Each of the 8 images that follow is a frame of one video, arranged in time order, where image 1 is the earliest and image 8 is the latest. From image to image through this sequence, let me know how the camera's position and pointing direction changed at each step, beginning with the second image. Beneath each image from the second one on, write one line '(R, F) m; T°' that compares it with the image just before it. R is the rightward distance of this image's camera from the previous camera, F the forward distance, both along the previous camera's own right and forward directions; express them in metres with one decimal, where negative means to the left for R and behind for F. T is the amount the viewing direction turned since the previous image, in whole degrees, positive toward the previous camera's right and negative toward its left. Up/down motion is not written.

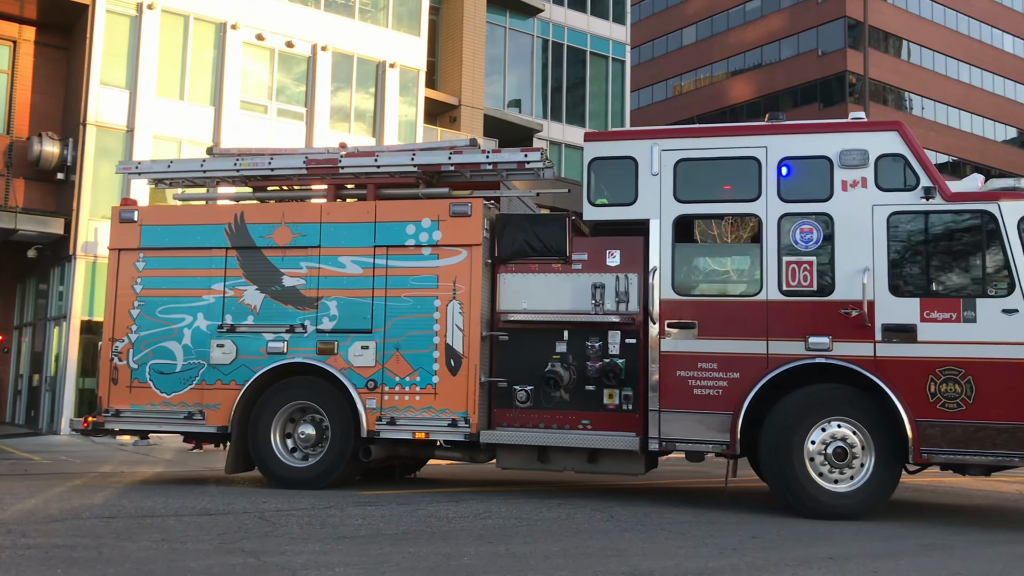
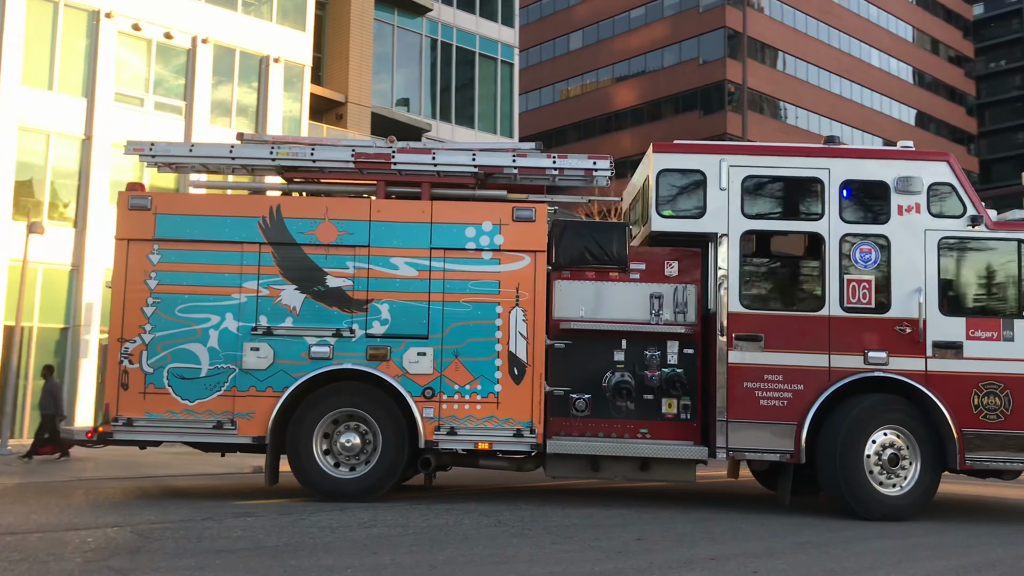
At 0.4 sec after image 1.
(-0.3, +0.2) m; +7°
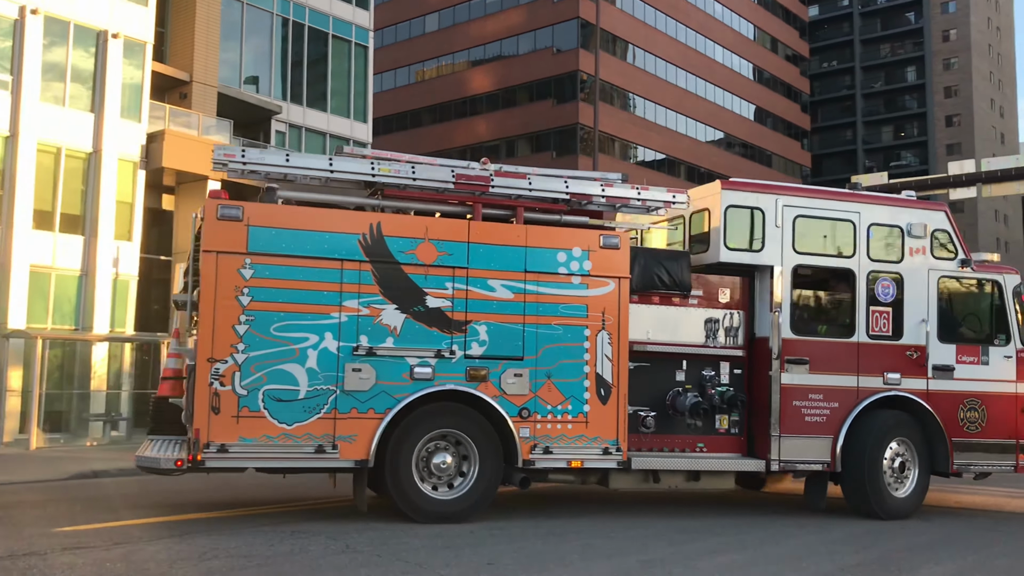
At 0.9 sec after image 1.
(-0.3, +0.1) m; +9°
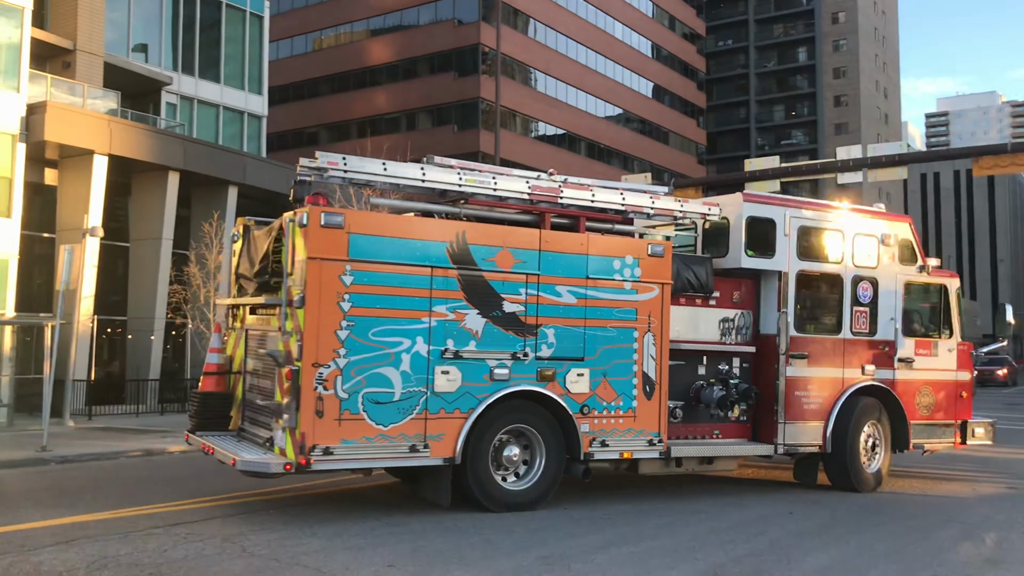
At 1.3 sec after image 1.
(-0.2, -0.1) m; +6°
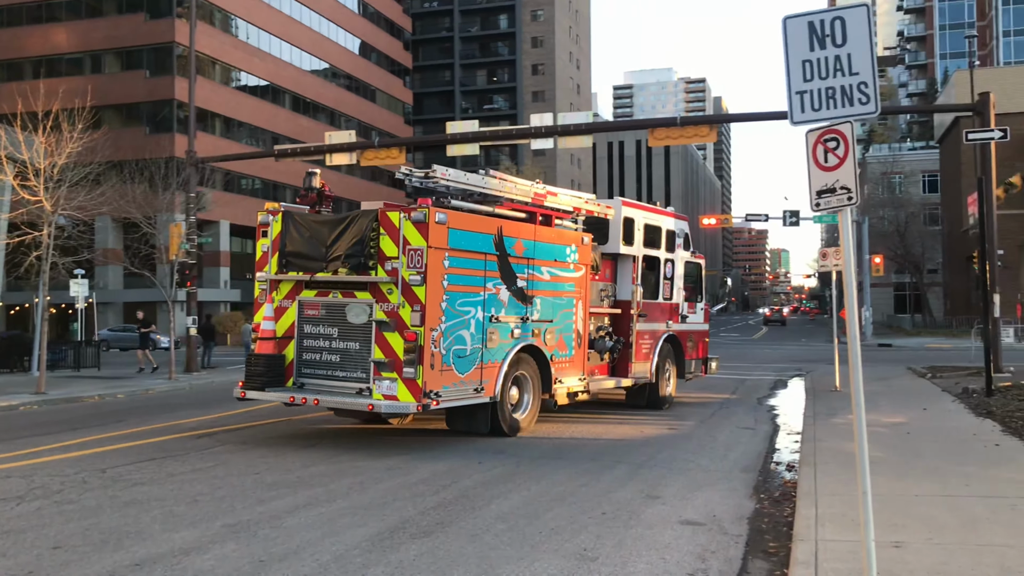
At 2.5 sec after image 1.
(-0.2, -0.2) m; +17°
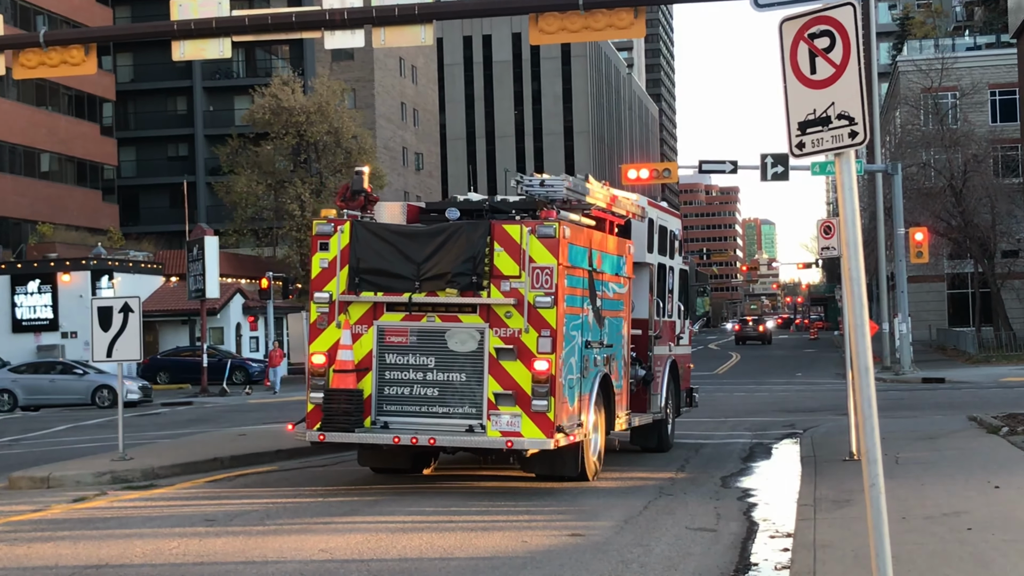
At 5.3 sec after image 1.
(+3.3, +16.3) m; +4°
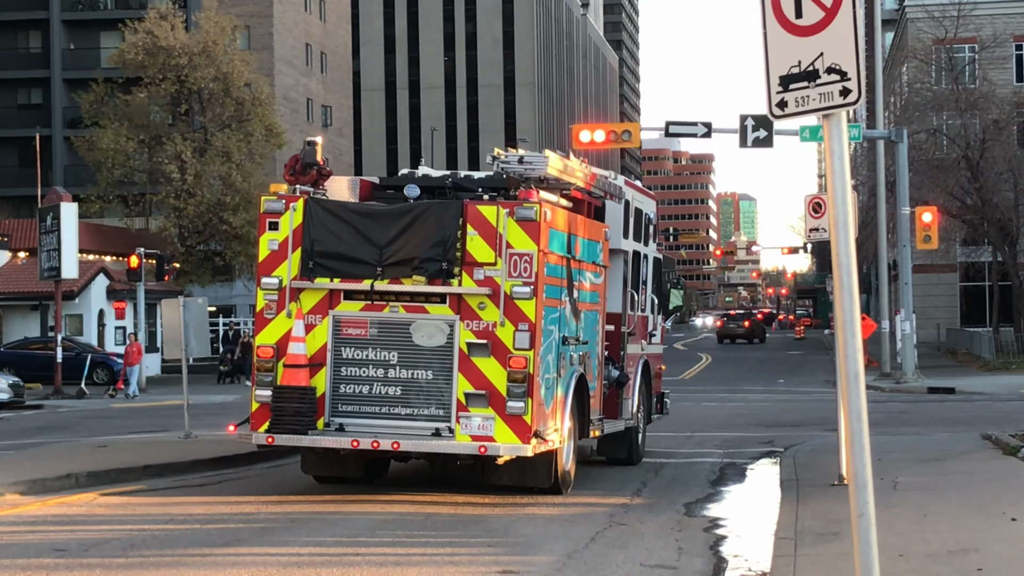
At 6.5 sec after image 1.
(+1.0, +3.8) m; +1°
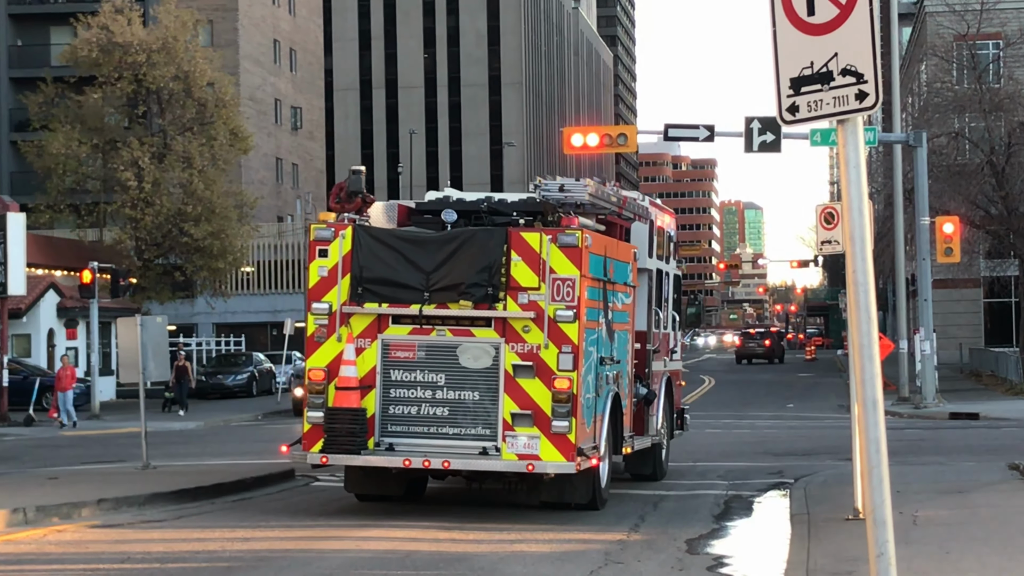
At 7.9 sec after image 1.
(+0.2, +1.4) m; 0°
